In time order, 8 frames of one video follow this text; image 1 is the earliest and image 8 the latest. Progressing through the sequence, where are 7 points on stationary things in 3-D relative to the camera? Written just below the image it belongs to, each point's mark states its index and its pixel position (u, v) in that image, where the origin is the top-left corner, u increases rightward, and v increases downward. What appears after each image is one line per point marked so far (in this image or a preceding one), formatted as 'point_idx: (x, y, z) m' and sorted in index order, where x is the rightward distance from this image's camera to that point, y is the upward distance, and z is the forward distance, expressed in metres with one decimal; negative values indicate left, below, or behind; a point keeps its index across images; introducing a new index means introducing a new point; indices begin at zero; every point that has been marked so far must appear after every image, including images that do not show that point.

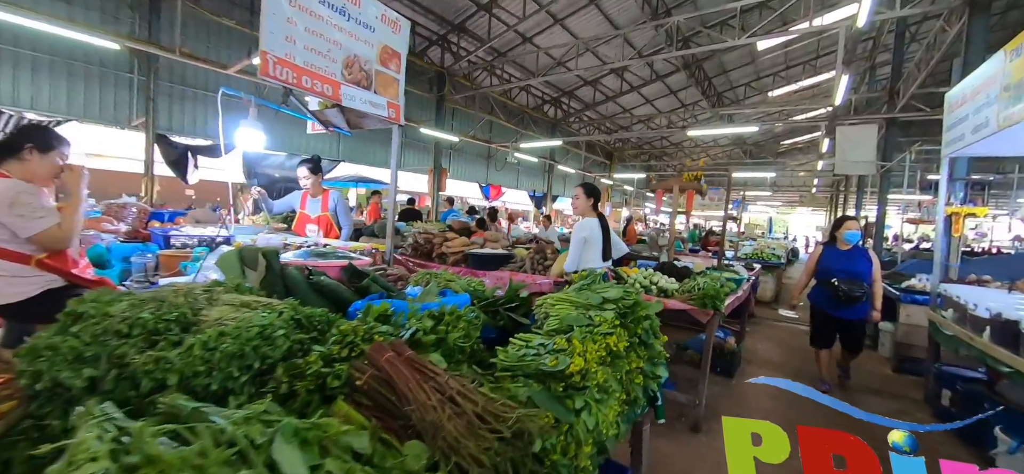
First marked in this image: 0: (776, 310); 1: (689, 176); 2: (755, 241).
0: (+4.5, -1.3, +6.7) m
1: (+2.3, +0.8, +5.0) m
2: (+7.2, -0.1, +11.7) m
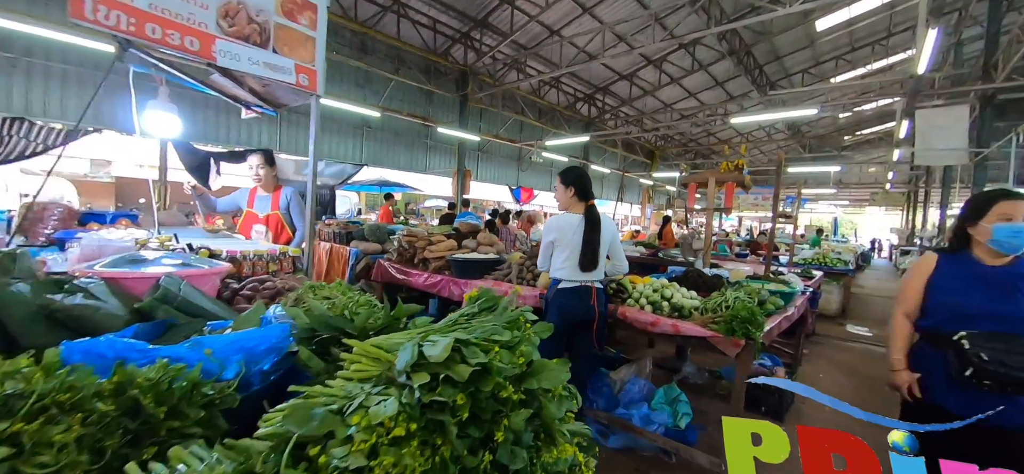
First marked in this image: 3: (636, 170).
0: (+4.7, -1.3, +5.6) m
1: (+2.3, +0.8, +4.2) m
2: (+8.0, -0.2, +10.3) m
3: (+5.9, +3.2, +18.9) m
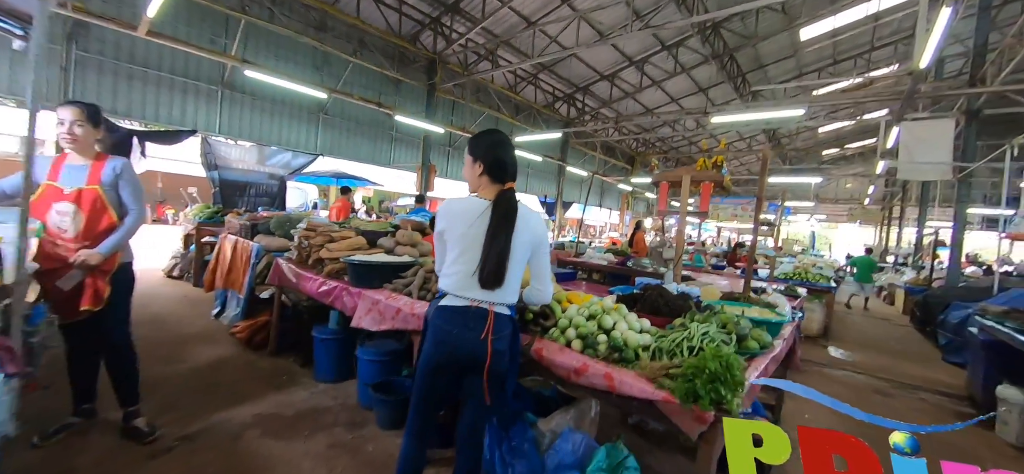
0: (+4.0, -1.5, +5.1) m
1: (+1.8, +0.7, +3.6) m
2: (+7.1, -0.5, +9.9) m
3: (+4.9, +2.9, +18.5) m
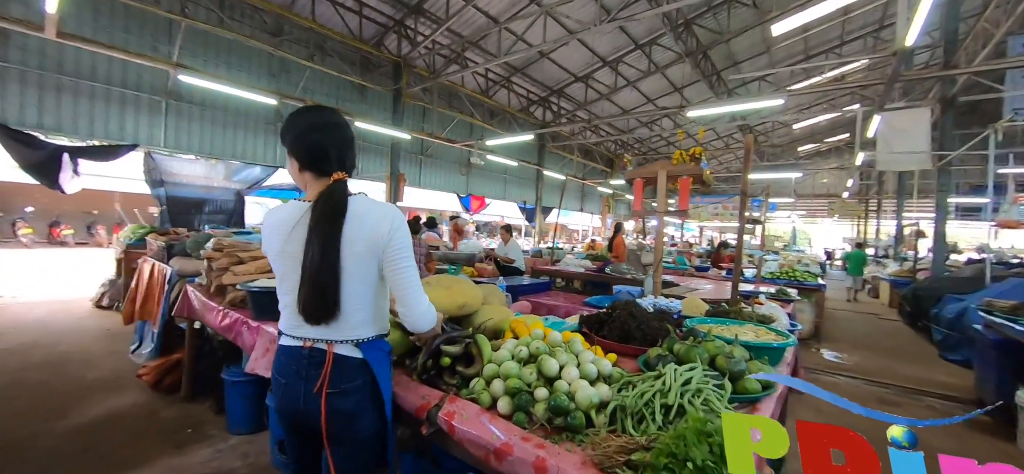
0: (+3.7, -1.4, +4.7) m
1: (+1.4, +0.7, +3.2) m
2: (+6.6, -0.5, +9.7) m
3: (+3.9, +2.7, +18.3) m
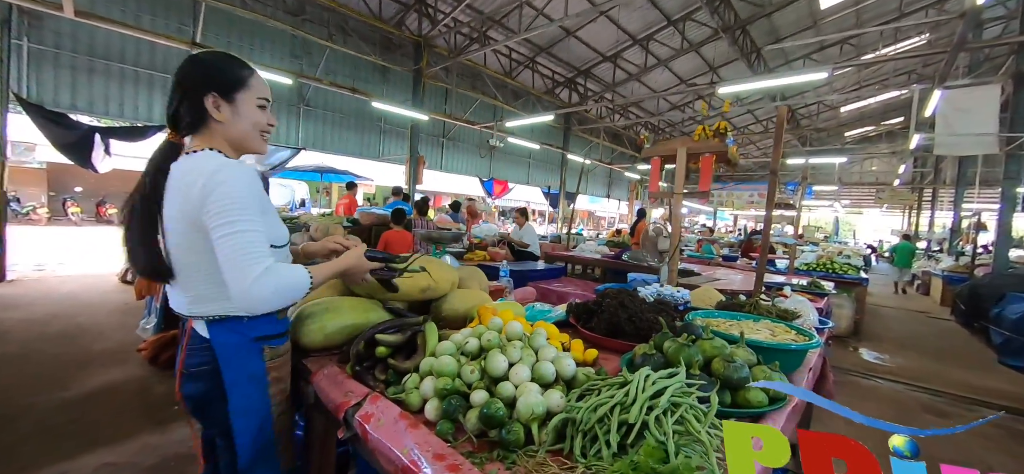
0: (+3.8, -1.3, +4.3) m
1: (+1.4, +0.8, +2.9) m
2: (+7.0, -0.2, +9.1) m
3: (+5.0, +3.3, +17.7) m
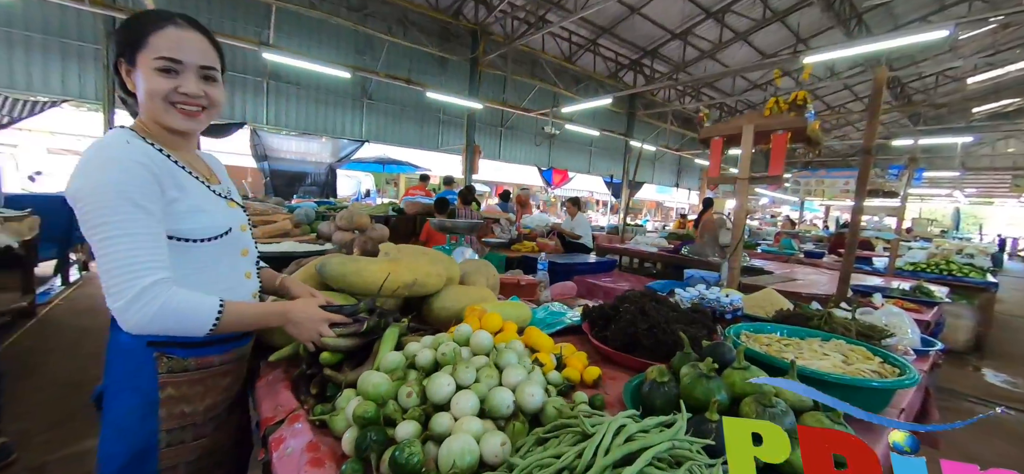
0: (+4.2, -1.2, +3.5) m
1: (+1.6, +0.8, +2.4) m
2: (+8.2, -0.1, +7.7) m
3: (+7.5, +3.6, +16.4) m
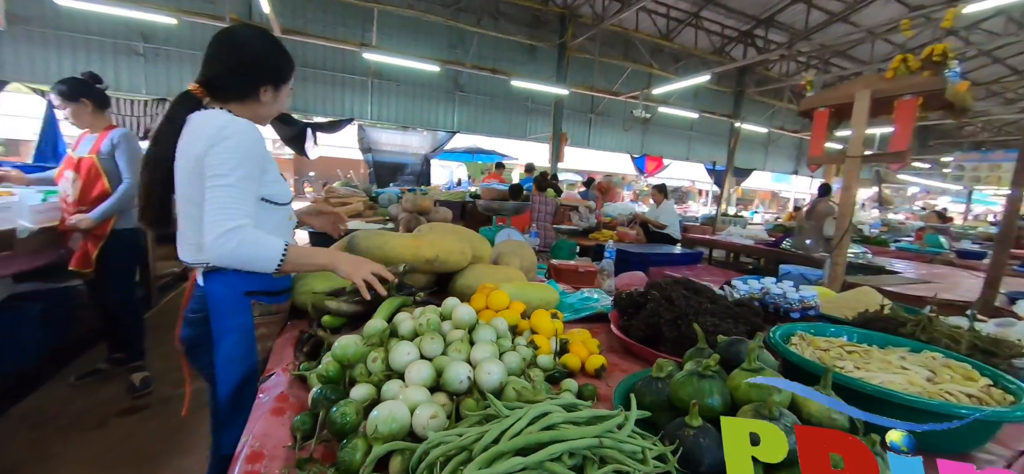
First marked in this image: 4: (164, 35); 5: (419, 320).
0: (+4.6, -1.2, +2.5) m
1: (+2.0, +0.9, +1.9) m
2: (+9.5, -0.1, +5.6) m
3: (+10.9, +3.8, +14.1) m
4: (-6.2, +3.6, +7.0) m
5: (-0.2, -0.2, +0.8) m
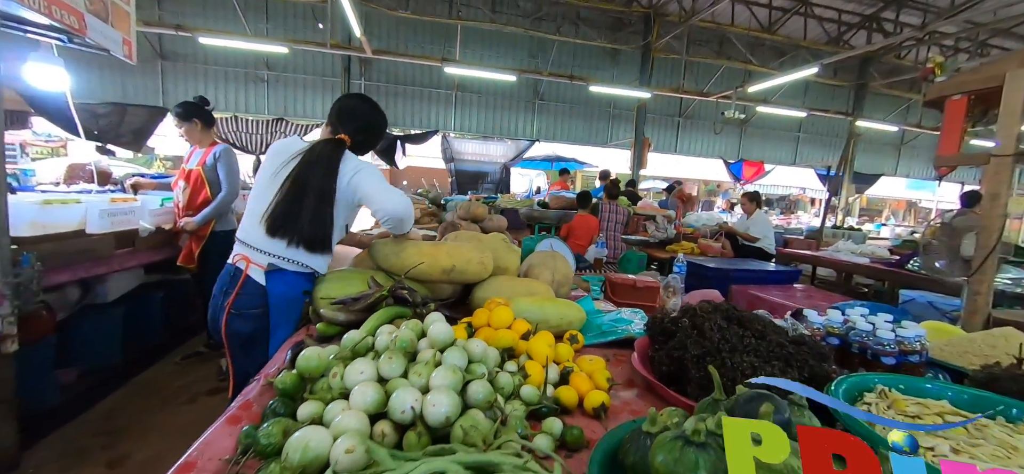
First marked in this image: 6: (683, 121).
0: (+4.8, -1.4, +1.4) m
1: (+2.2, +0.8, +1.5) m
2: (+10.2, -0.5, +3.5) m
3: (+13.5, +3.2, +11.6) m
4: (-4.7, +3.6, +8.1) m
5: (-0.2, -0.2, +0.7) m
6: (+4.6, +3.2, +10.7) m
